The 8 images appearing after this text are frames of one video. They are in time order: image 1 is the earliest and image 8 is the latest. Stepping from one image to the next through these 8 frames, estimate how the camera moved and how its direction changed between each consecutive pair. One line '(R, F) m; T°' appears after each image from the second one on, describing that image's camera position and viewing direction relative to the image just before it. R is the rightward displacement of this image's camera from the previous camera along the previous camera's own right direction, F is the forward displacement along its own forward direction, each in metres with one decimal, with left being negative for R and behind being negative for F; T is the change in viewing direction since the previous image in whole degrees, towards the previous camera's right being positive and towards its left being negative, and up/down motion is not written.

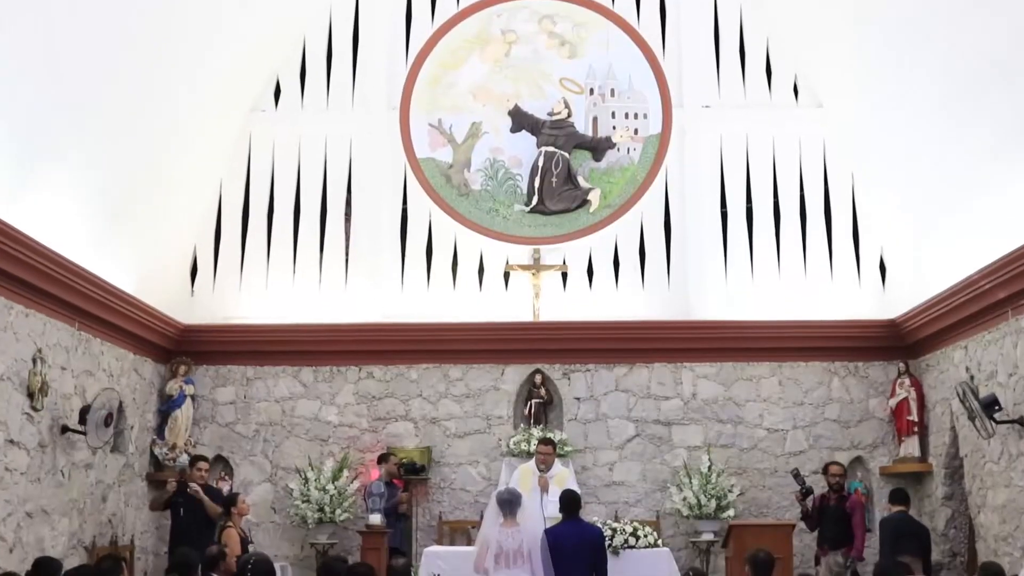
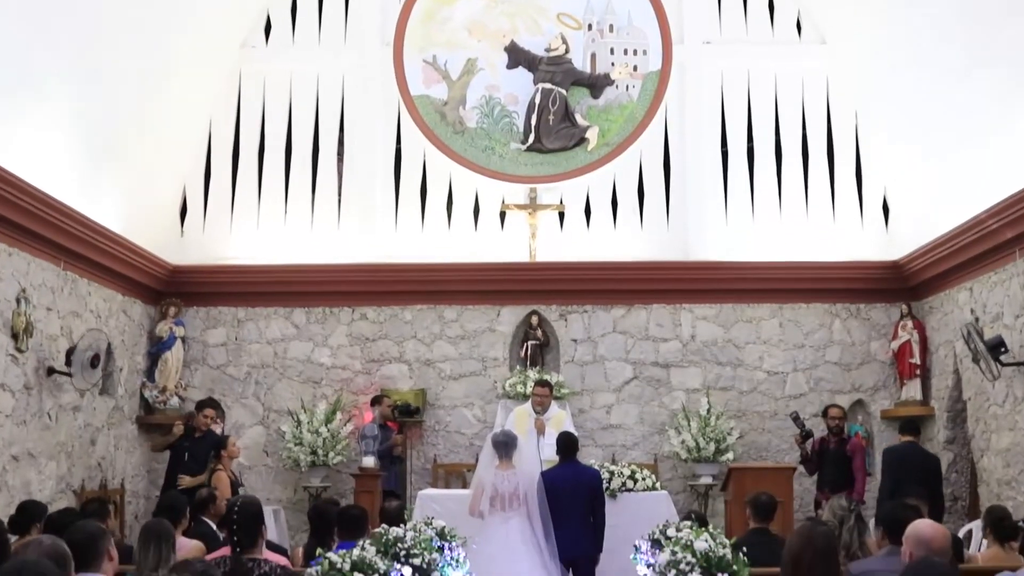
(0.0, +0.2) m; 0°
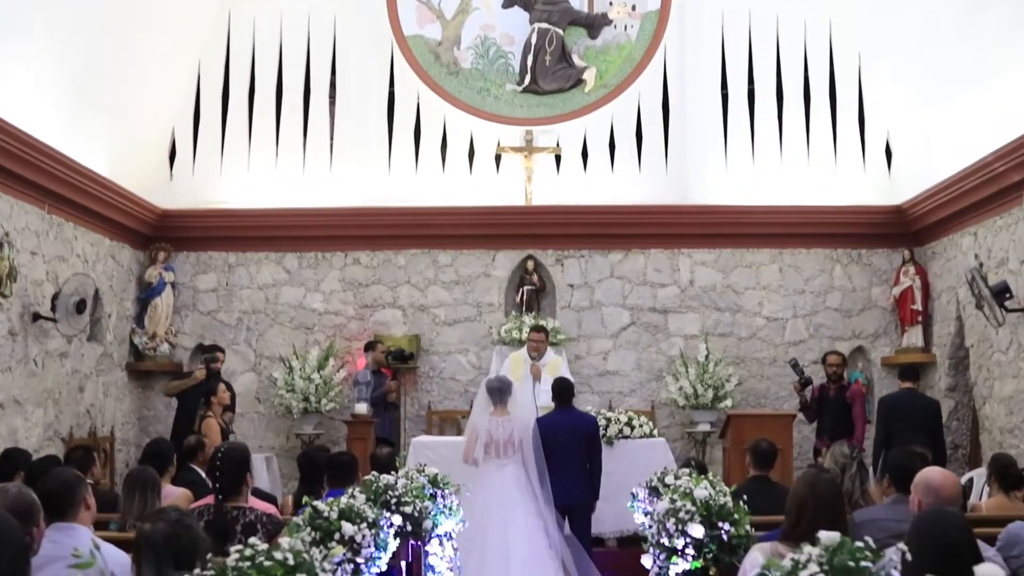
(0.0, +0.2) m; 0°
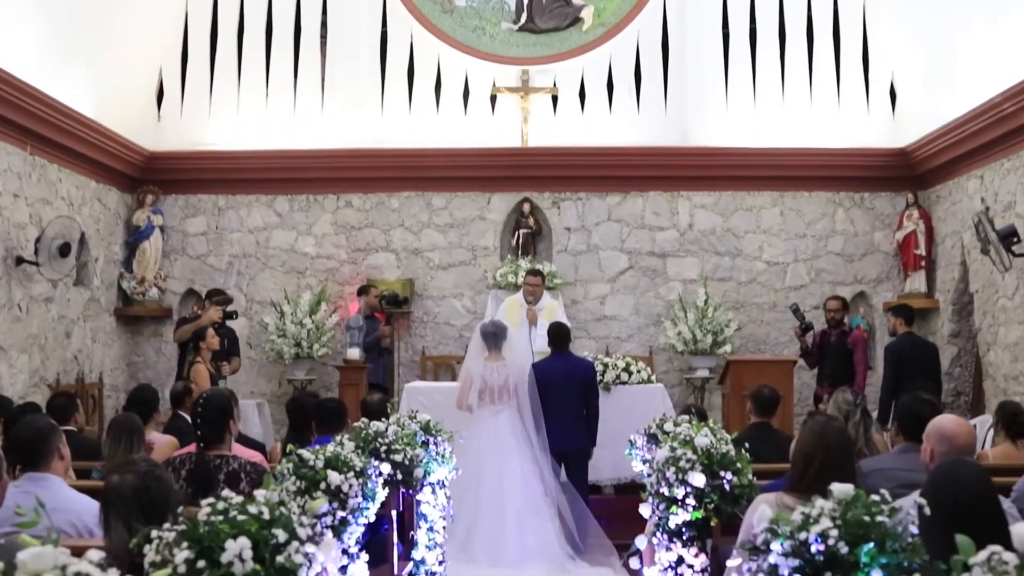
(0.0, +0.2) m; 0°
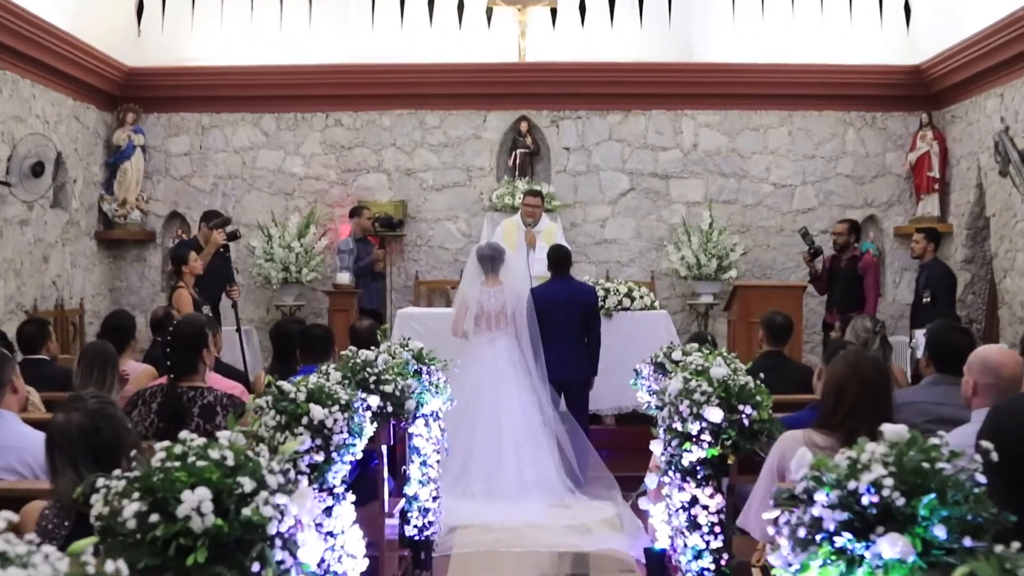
(0.0, +0.3) m; 0°
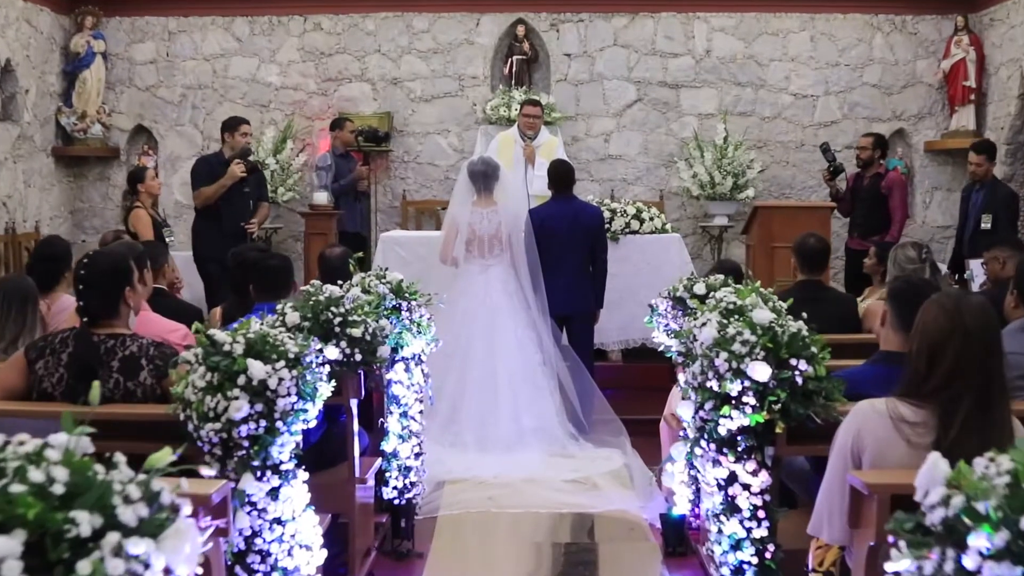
(0.0, +0.7) m; 0°
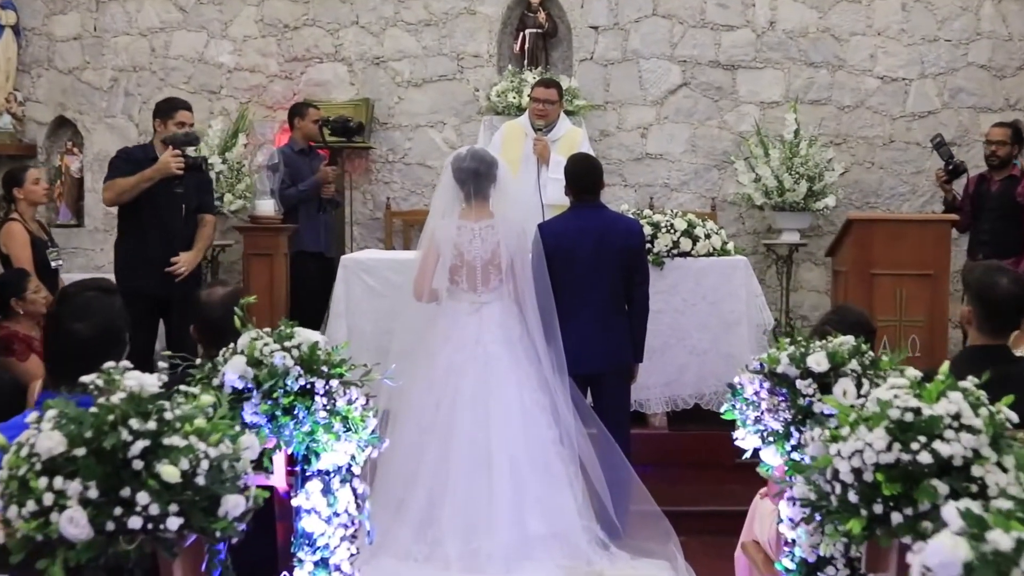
(+0.1, +1.7) m; -1°
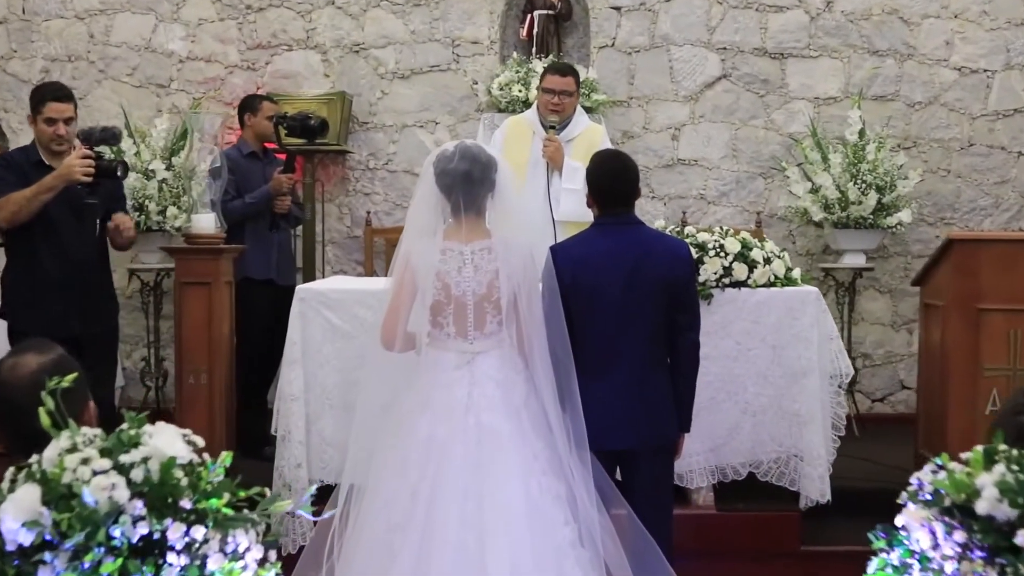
(0.0, +1.1) m; 0°
